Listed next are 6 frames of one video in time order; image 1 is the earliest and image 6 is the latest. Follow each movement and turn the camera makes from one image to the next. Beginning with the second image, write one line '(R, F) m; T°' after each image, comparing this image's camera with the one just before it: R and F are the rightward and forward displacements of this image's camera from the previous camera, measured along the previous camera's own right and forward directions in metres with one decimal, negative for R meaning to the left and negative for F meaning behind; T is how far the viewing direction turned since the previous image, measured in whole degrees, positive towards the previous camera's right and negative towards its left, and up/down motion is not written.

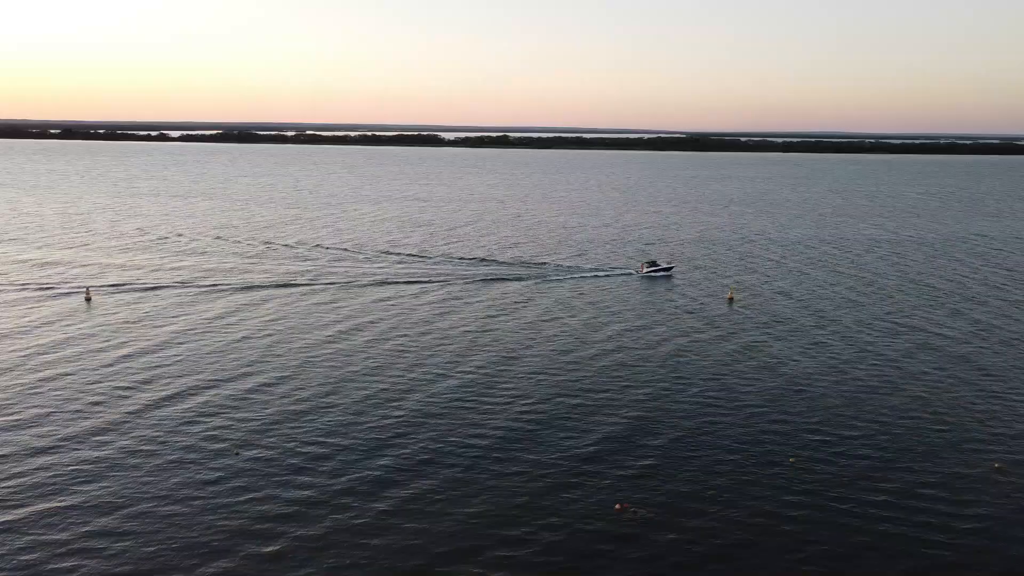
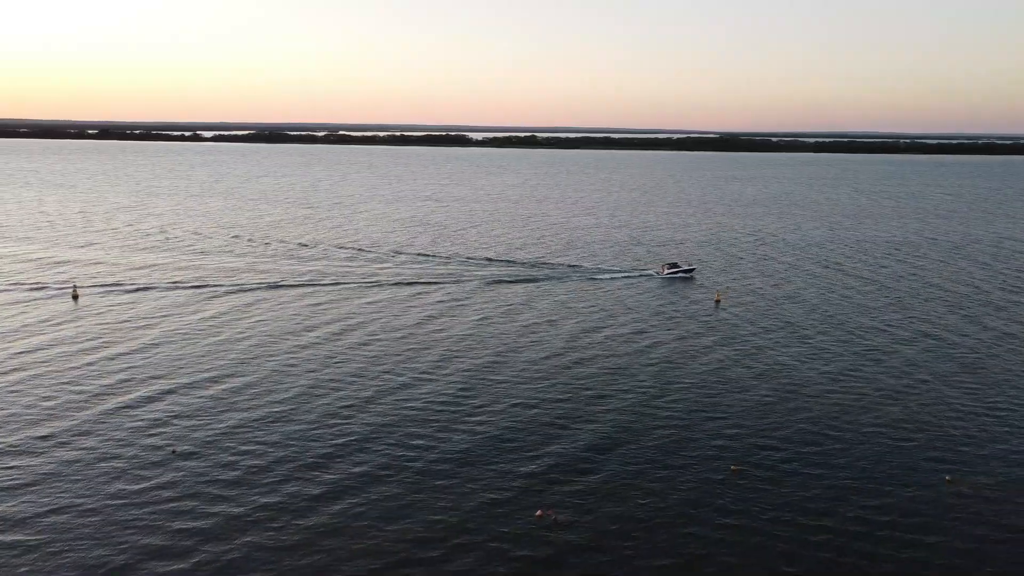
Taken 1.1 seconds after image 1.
(+3.2, +1.2) m; -2°
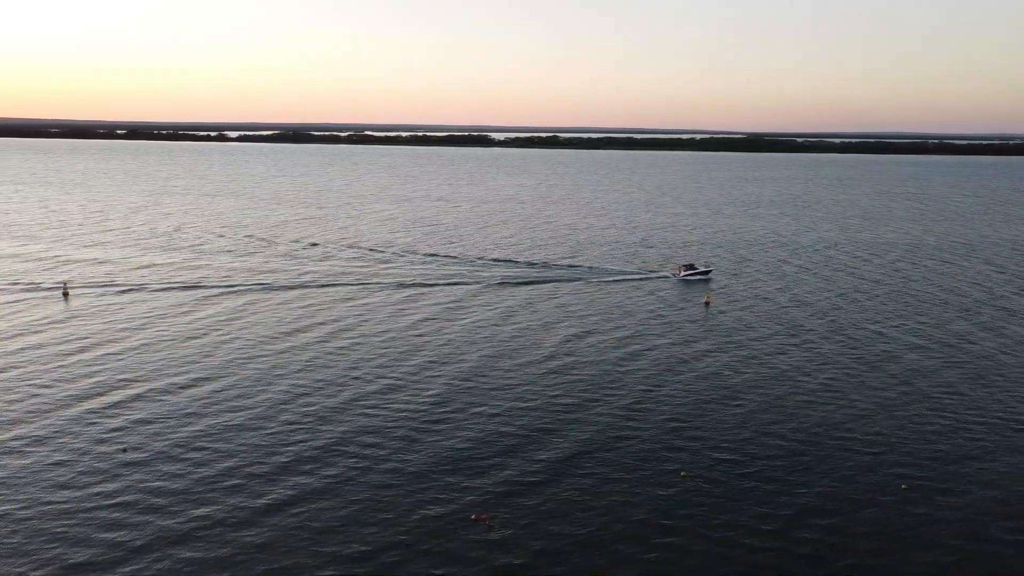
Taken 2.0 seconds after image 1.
(+2.6, +0.7) m; -2°
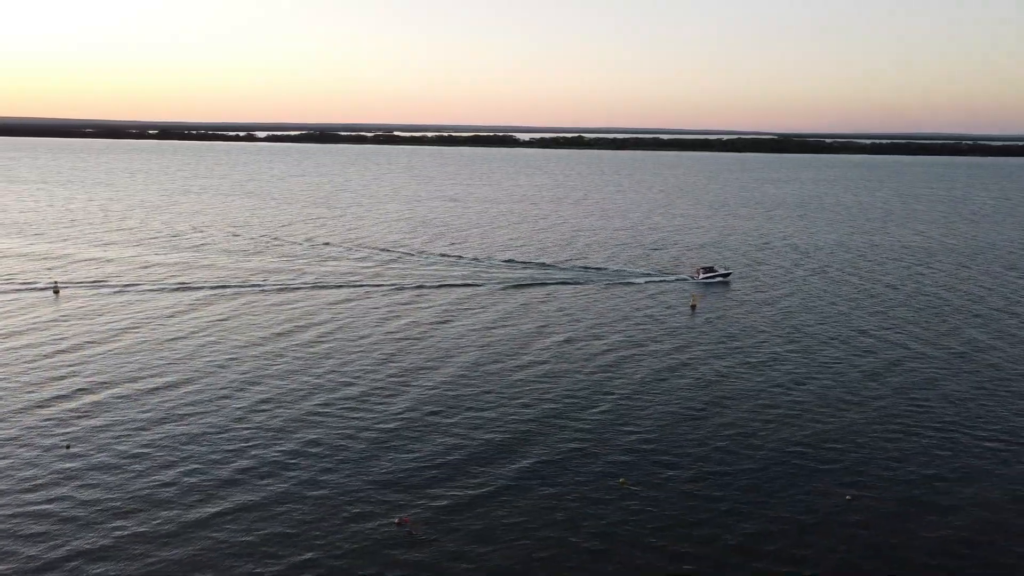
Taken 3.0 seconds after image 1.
(+3.1, +0.7) m; -2°
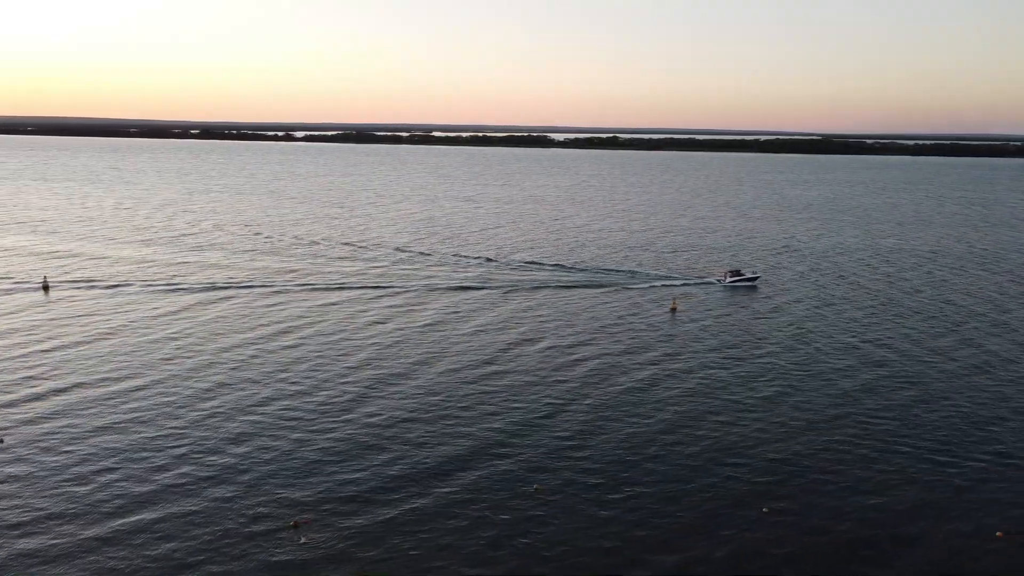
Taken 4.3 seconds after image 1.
(+3.6, +1.6) m; -3°
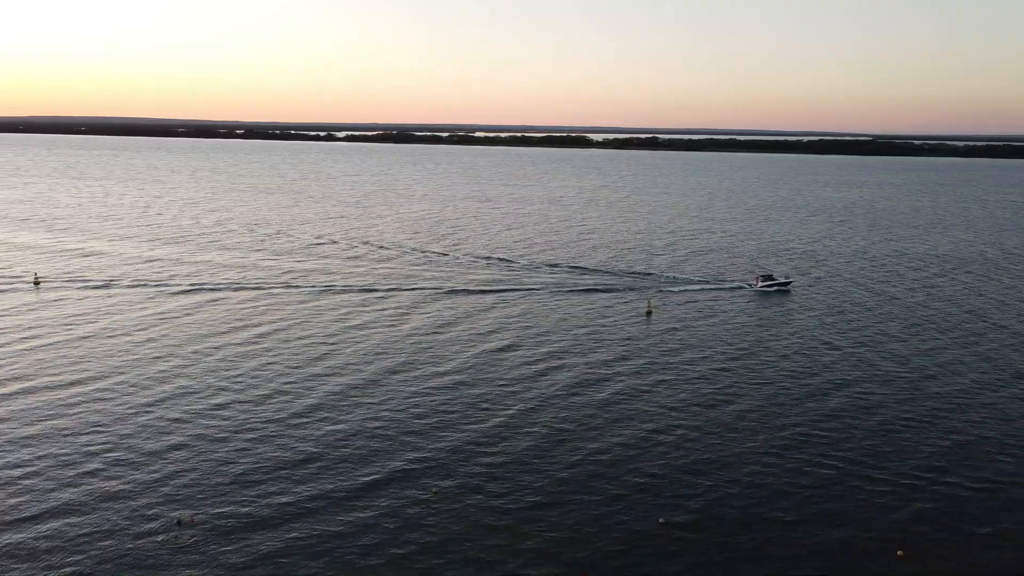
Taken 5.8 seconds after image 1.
(+3.6, +2.1) m; -3°
